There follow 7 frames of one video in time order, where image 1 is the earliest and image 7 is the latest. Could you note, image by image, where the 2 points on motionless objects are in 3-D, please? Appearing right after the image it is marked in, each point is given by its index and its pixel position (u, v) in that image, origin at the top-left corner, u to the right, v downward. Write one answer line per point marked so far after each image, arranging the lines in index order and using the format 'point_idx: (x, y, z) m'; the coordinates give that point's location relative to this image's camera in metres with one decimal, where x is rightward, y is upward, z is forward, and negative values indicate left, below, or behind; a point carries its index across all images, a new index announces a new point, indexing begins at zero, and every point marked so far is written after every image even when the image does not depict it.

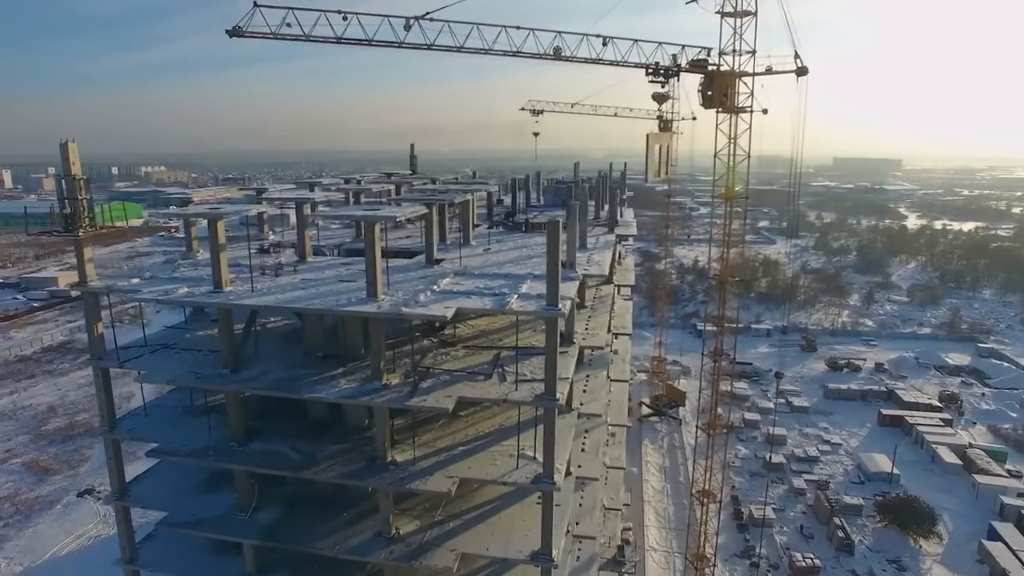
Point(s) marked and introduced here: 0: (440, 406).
0: (-0.8, -1.3, +6.7) m
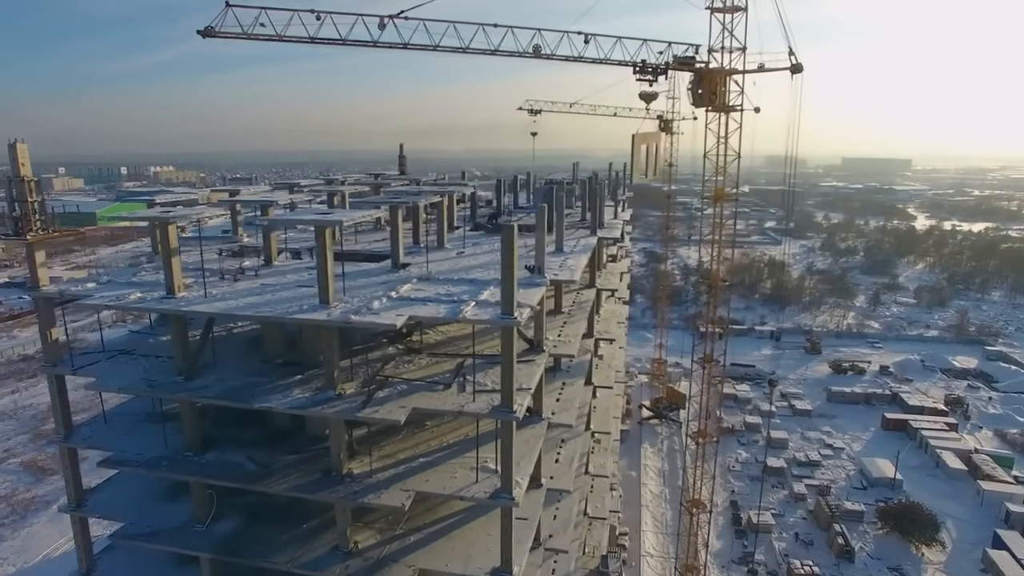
0: (-1.3, -1.4, +6.5) m
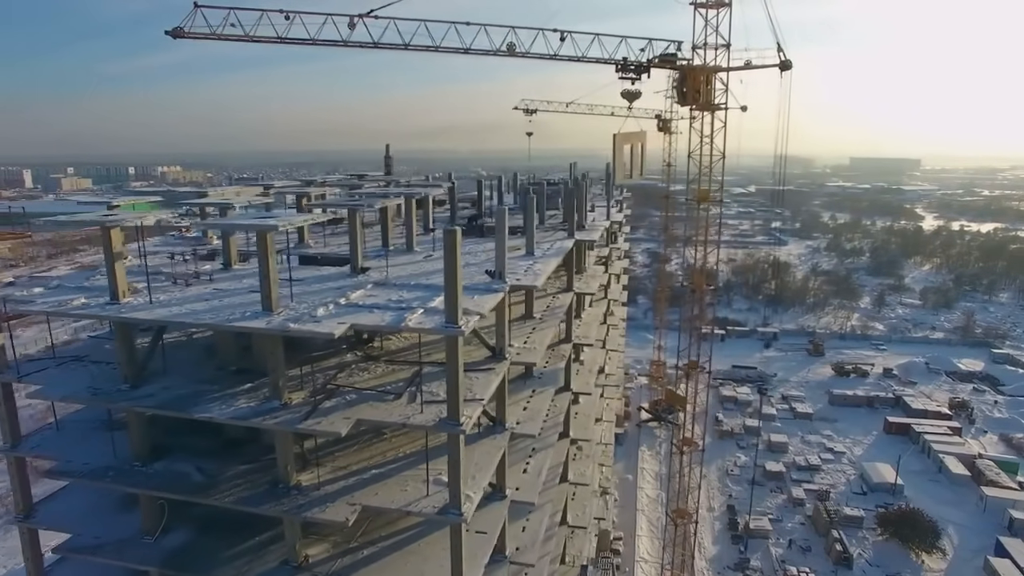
0: (-1.9, -1.5, +6.2) m
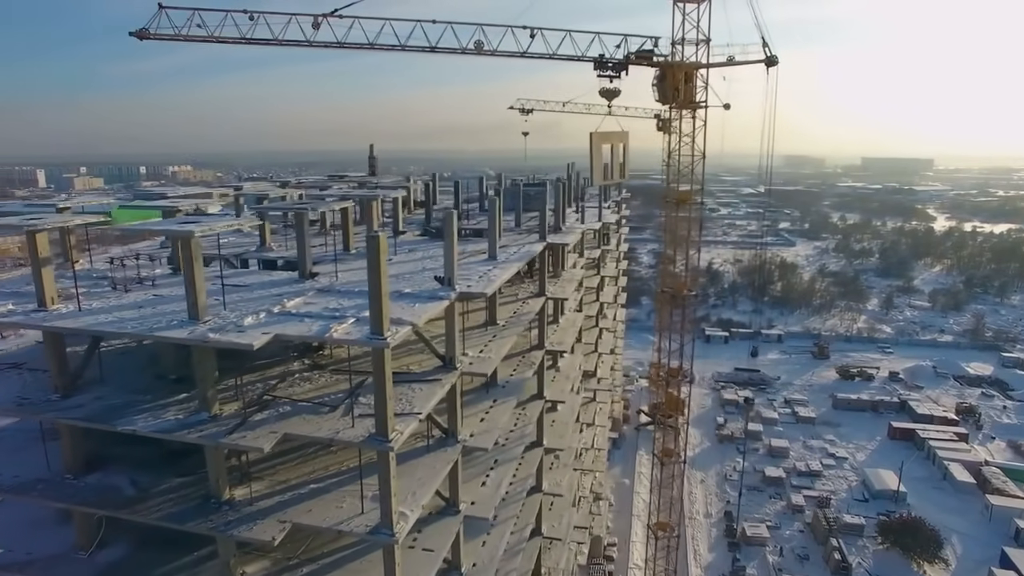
0: (-2.6, -1.6, +5.9) m
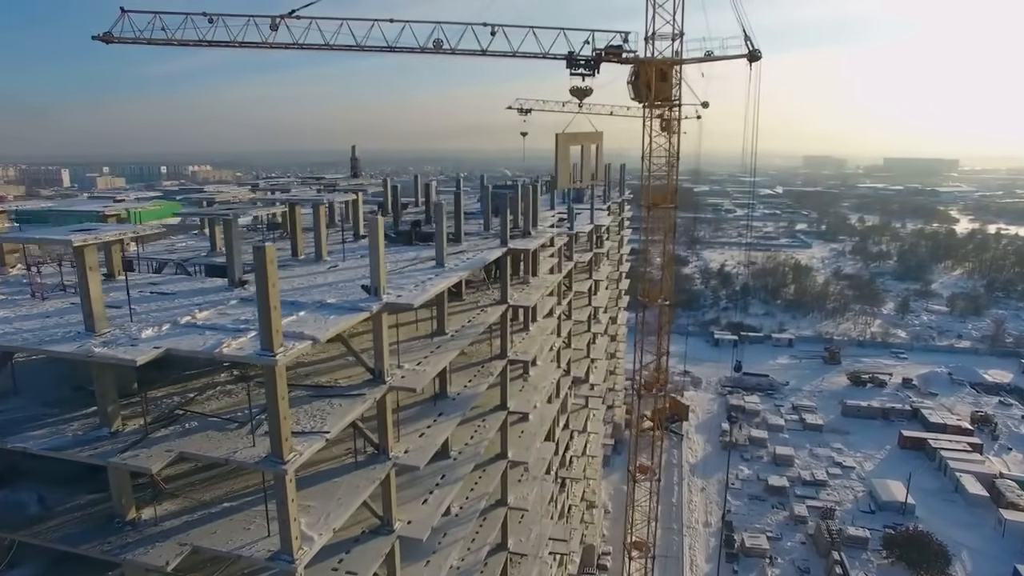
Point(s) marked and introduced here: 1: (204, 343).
0: (-3.4, -1.7, +5.6) m
1: (-3.0, -0.5, +5.6) m
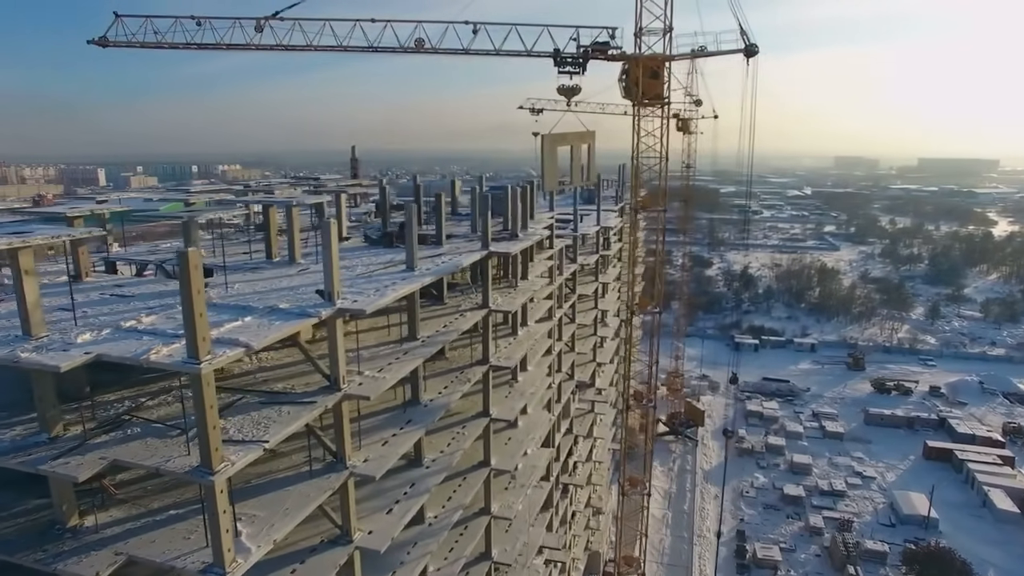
0: (-4.0, -1.7, +5.4) m
1: (-3.5, -0.6, +5.5) m
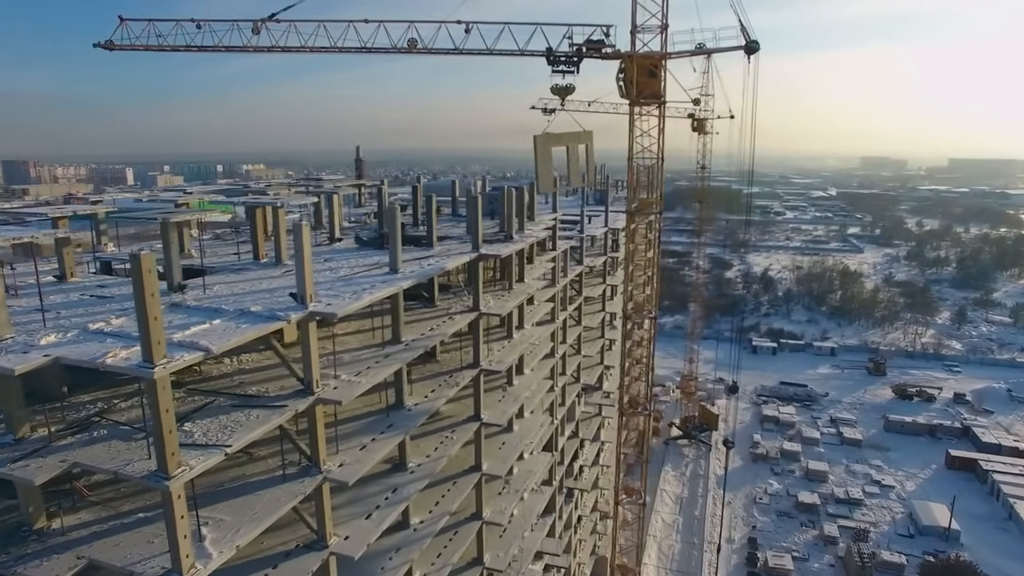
0: (-4.4, -1.7, +5.4) m
1: (-3.8, -0.6, +5.4) m
